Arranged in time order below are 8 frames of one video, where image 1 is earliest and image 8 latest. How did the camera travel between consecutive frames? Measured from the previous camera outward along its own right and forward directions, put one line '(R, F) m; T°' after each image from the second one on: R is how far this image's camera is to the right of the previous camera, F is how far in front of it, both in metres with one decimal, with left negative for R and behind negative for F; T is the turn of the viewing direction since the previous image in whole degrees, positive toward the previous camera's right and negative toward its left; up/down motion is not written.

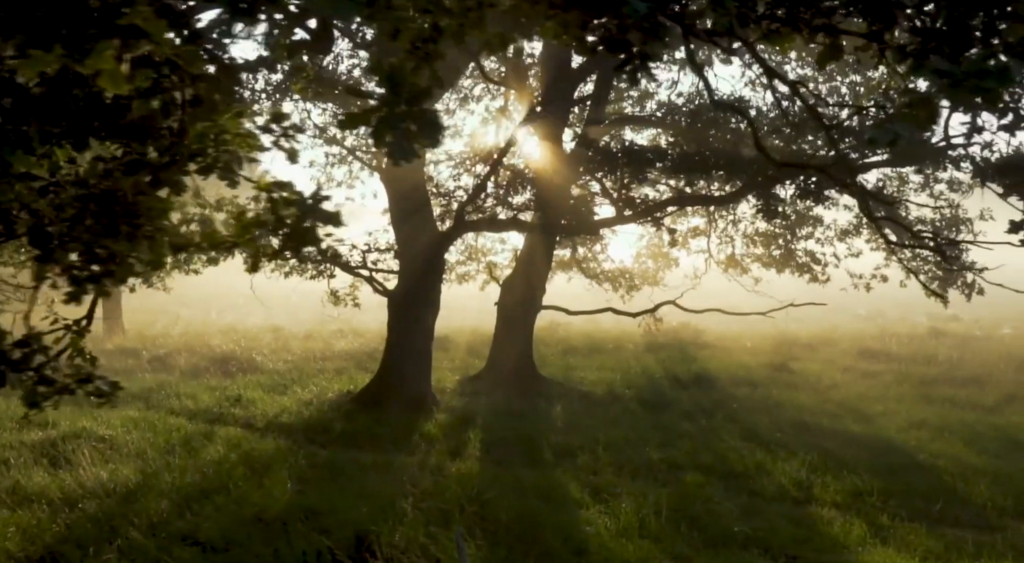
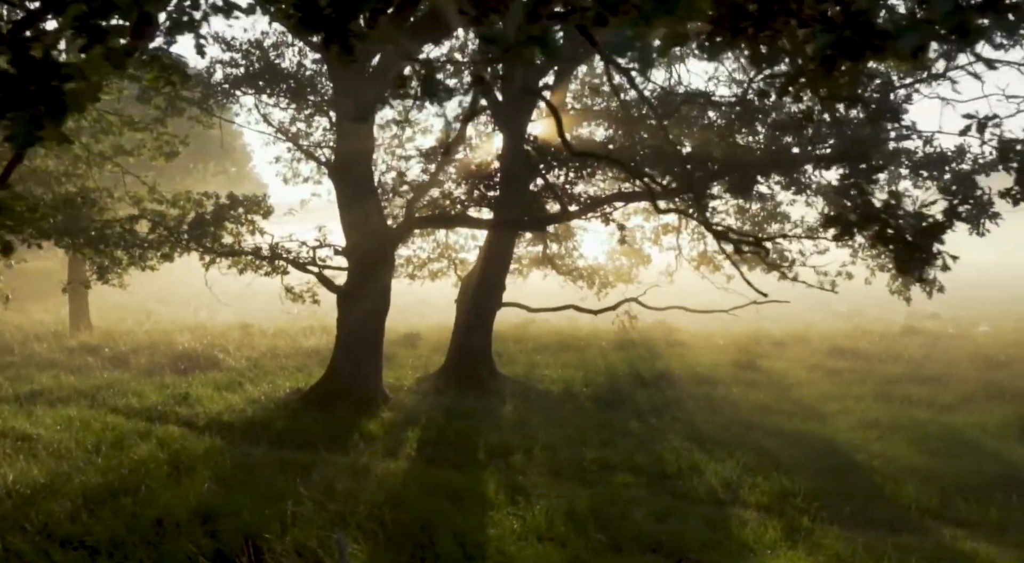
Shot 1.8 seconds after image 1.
(+0.7, +0.2) m; 0°
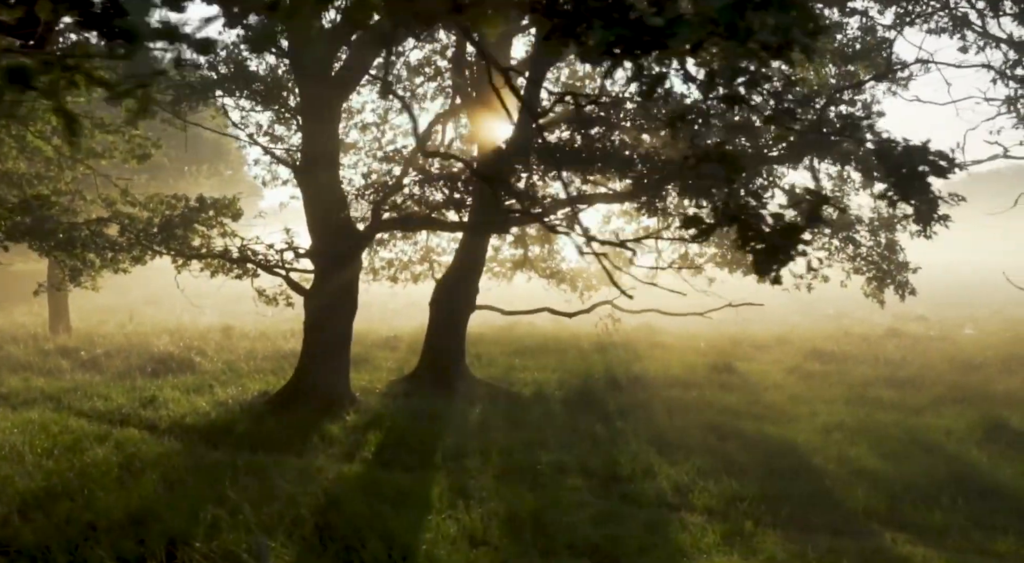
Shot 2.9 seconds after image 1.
(+0.5, 0.0) m; 0°
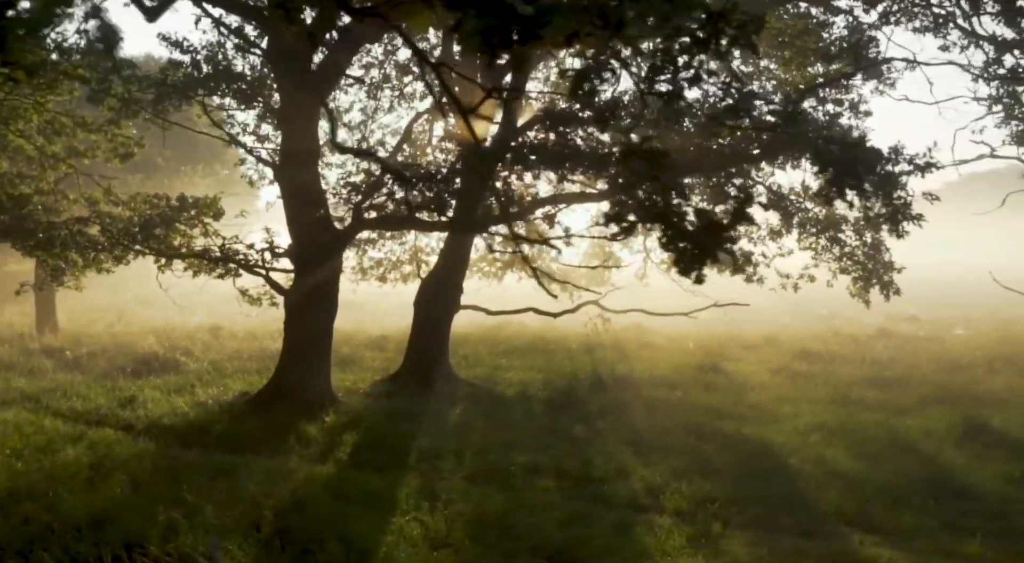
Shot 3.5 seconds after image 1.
(+0.3, +0.1) m; 0°
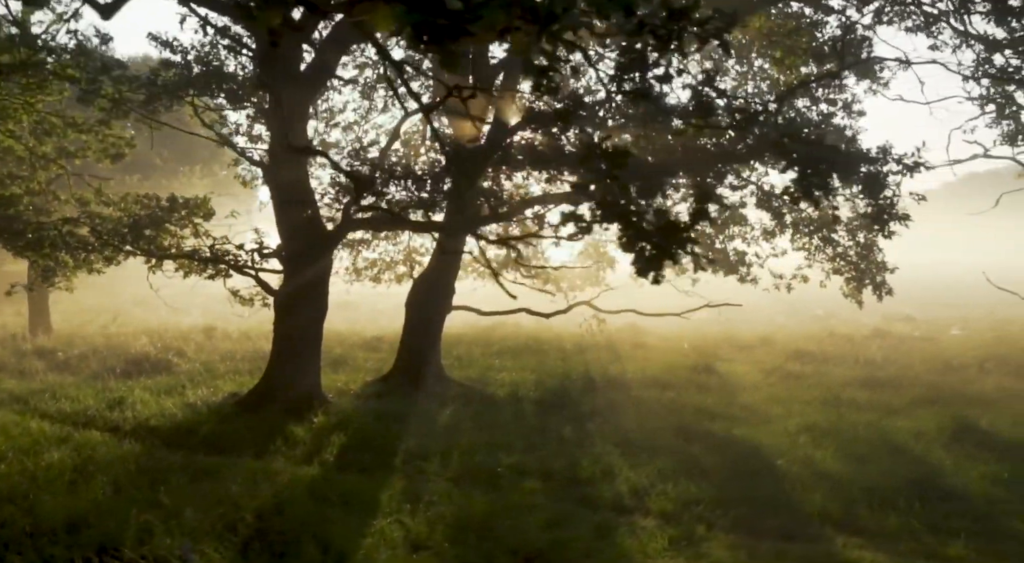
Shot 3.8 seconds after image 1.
(+0.1, 0.0) m; 0°
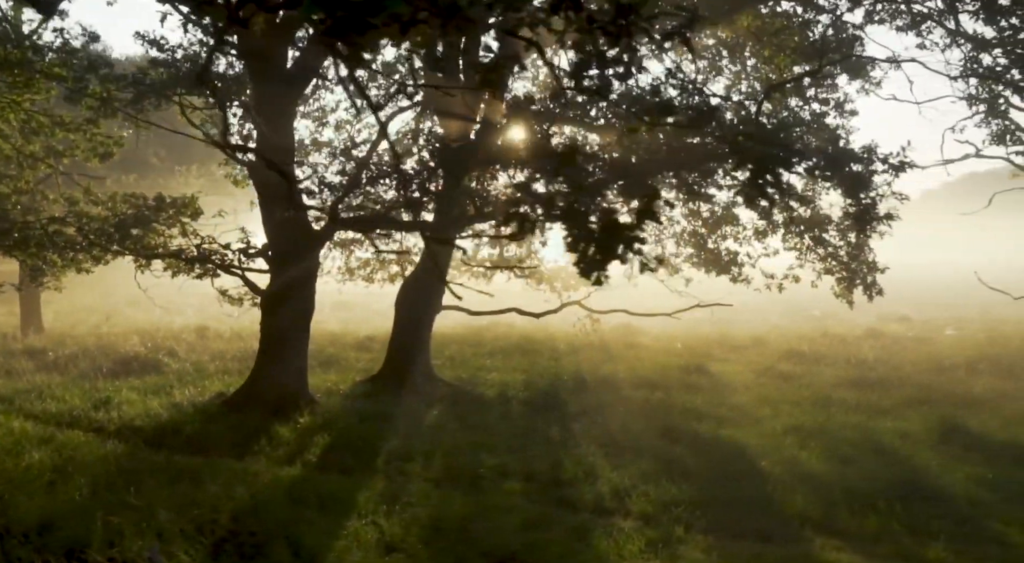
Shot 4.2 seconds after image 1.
(+0.2, +0.1) m; 0°
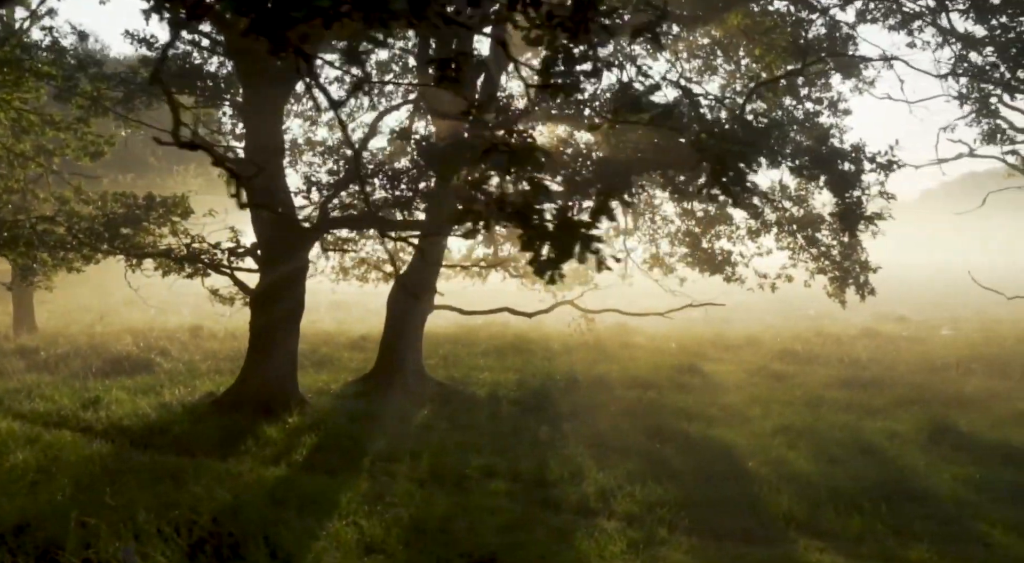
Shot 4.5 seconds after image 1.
(+0.1, 0.0) m; 0°
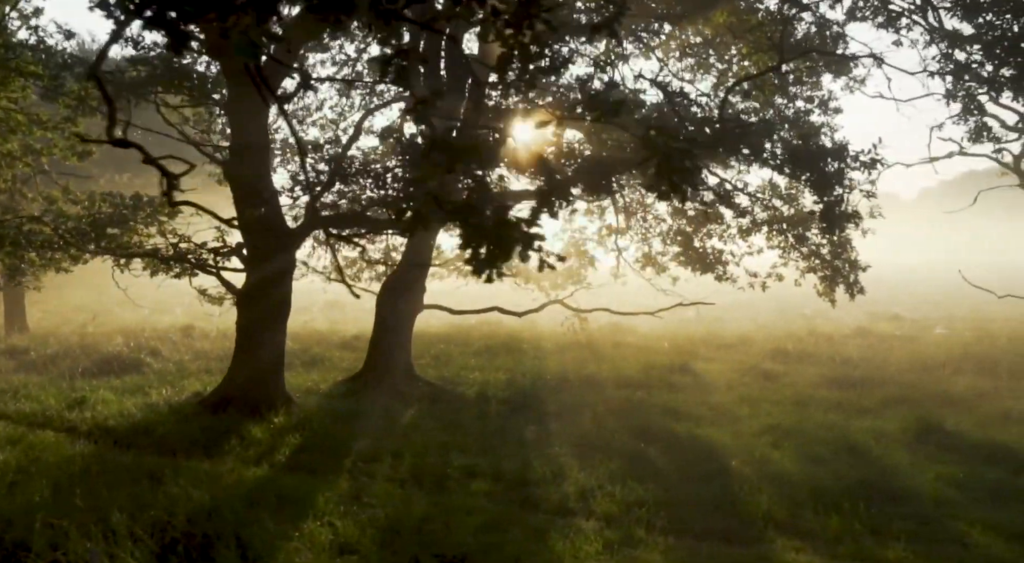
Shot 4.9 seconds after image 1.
(+0.2, 0.0) m; 0°
